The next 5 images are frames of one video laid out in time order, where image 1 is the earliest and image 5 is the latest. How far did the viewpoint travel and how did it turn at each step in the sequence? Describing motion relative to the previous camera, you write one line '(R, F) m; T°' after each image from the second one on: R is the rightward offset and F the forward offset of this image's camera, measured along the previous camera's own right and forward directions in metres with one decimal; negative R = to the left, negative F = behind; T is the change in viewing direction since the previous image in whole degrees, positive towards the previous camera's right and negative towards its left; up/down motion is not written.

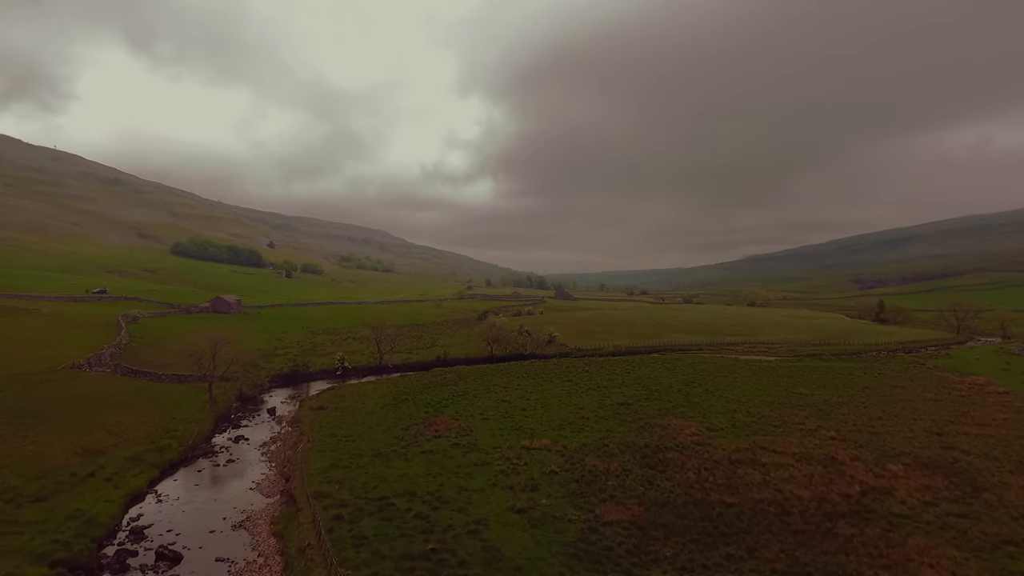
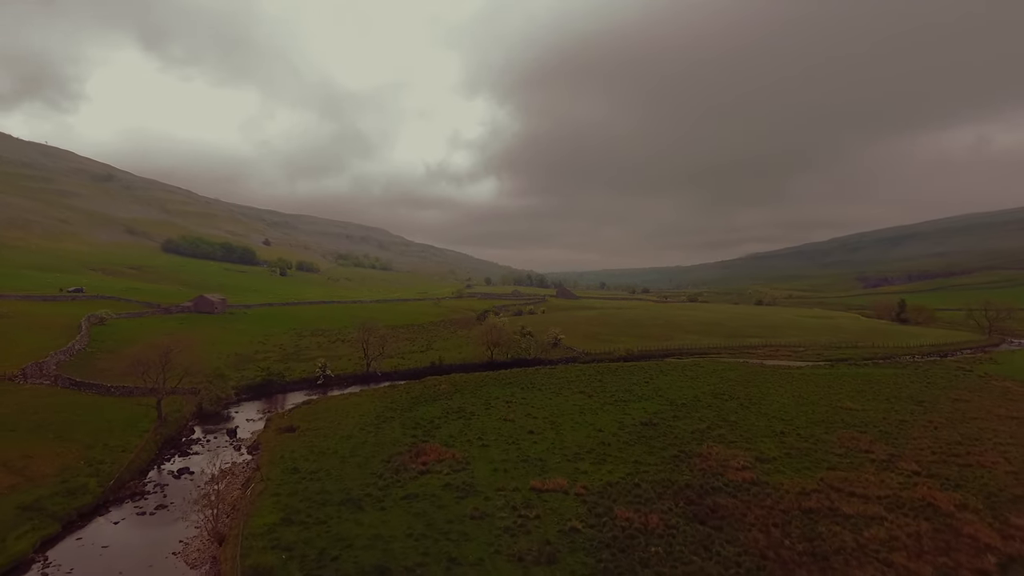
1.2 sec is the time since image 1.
(-0.4, +8.0) m; 0°
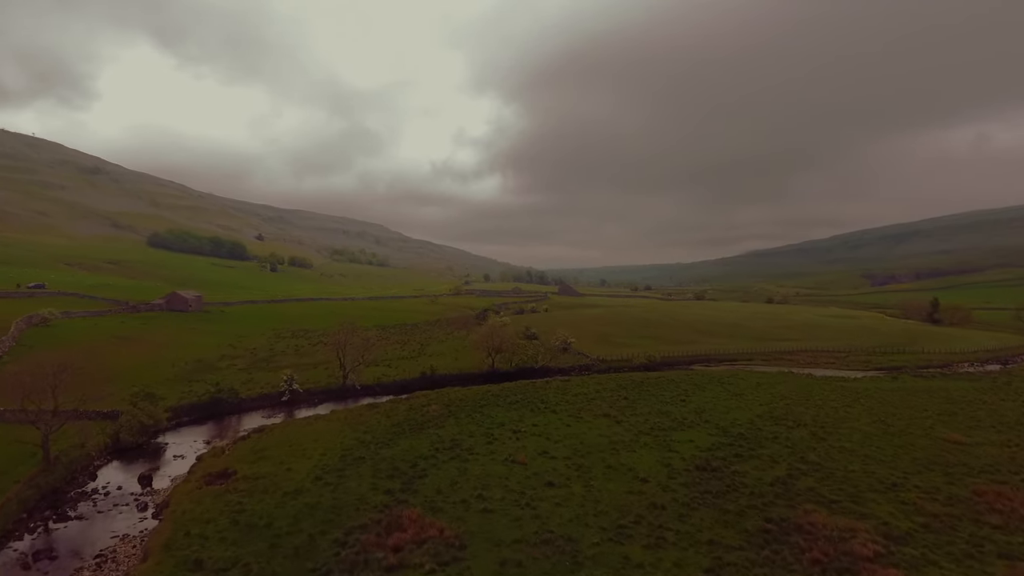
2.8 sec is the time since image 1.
(-0.6, +11.3) m; 0°
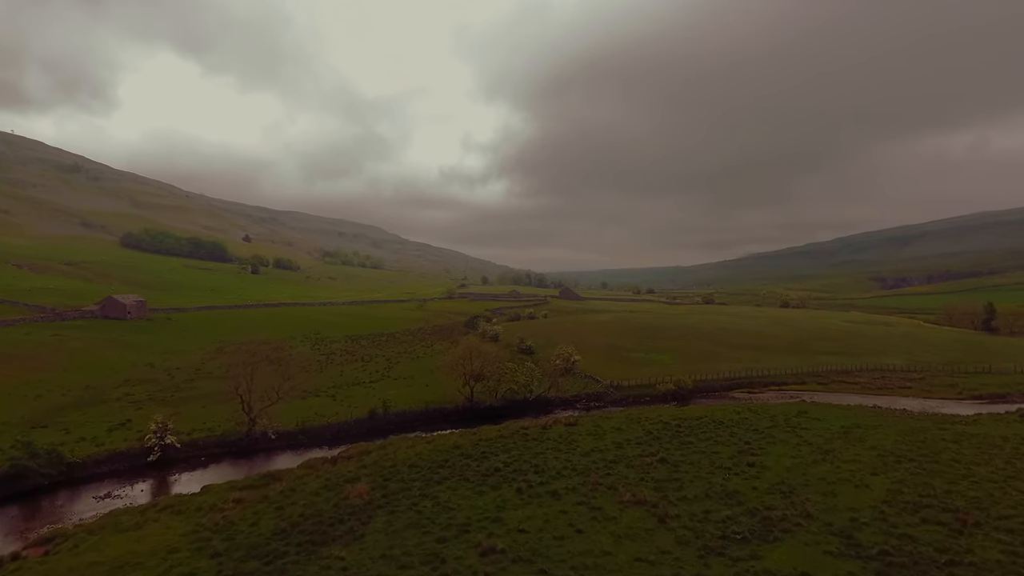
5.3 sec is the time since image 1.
(+1.1, +17.3) m; 0°
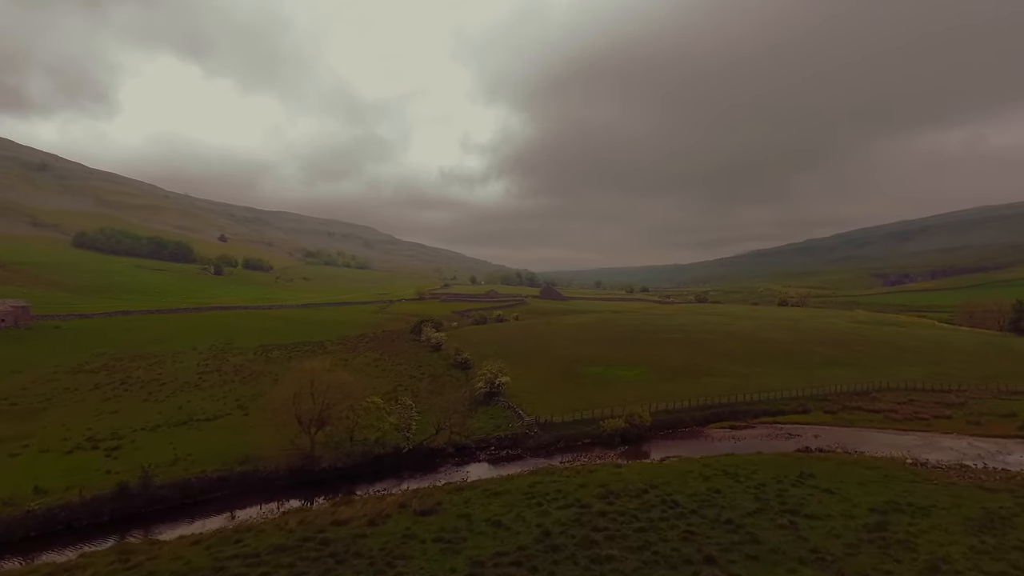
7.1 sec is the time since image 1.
(+7.3, +16.3) m; 0°
